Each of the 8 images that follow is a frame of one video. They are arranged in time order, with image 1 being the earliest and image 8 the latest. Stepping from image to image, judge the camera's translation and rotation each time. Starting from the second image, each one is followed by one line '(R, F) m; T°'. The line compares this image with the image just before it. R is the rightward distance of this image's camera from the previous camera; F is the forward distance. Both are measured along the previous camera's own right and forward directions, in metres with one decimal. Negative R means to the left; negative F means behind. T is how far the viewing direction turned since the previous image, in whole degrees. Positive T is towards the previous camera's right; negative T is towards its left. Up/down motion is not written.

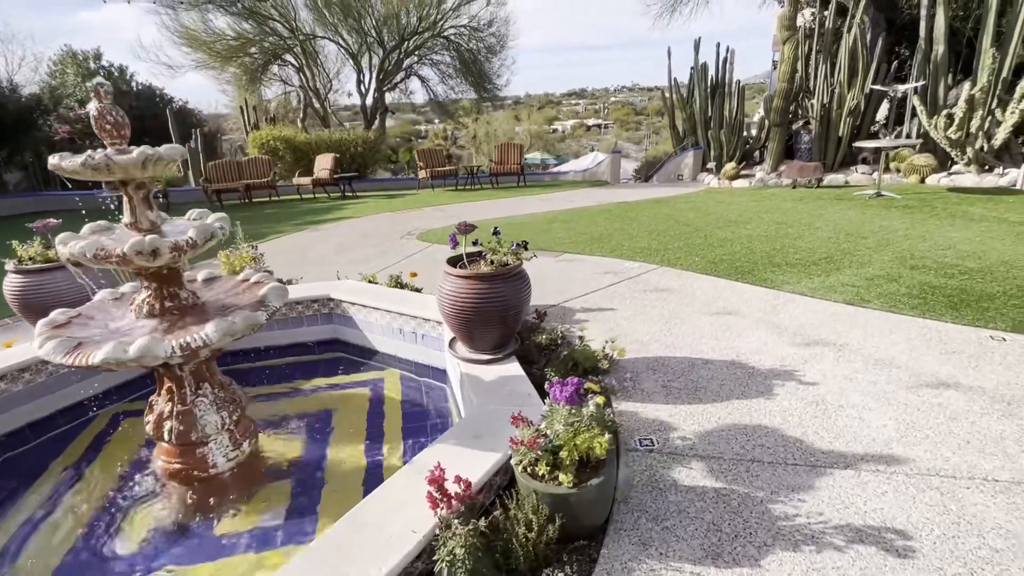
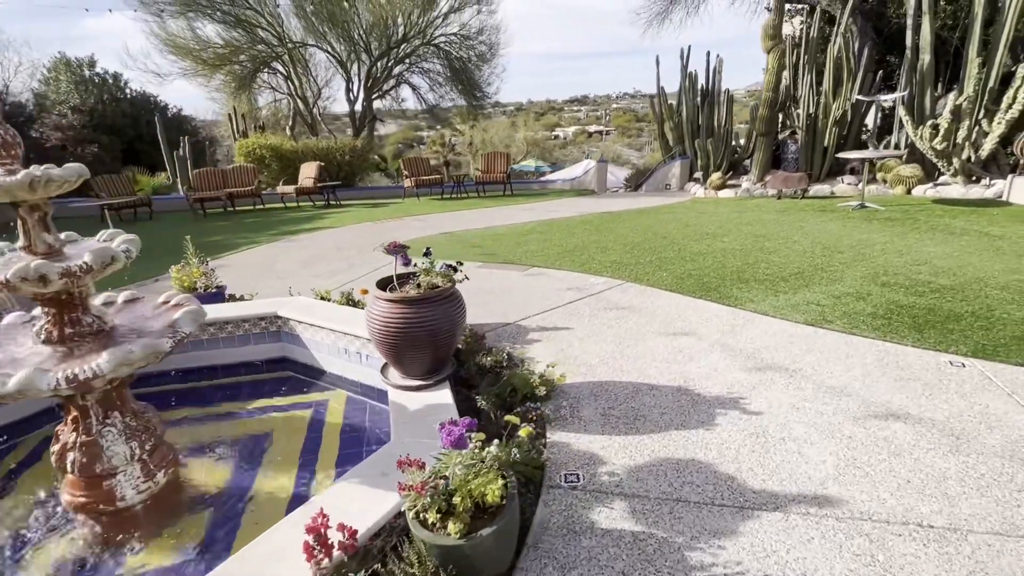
(+0.3, +0.1) m; 0°
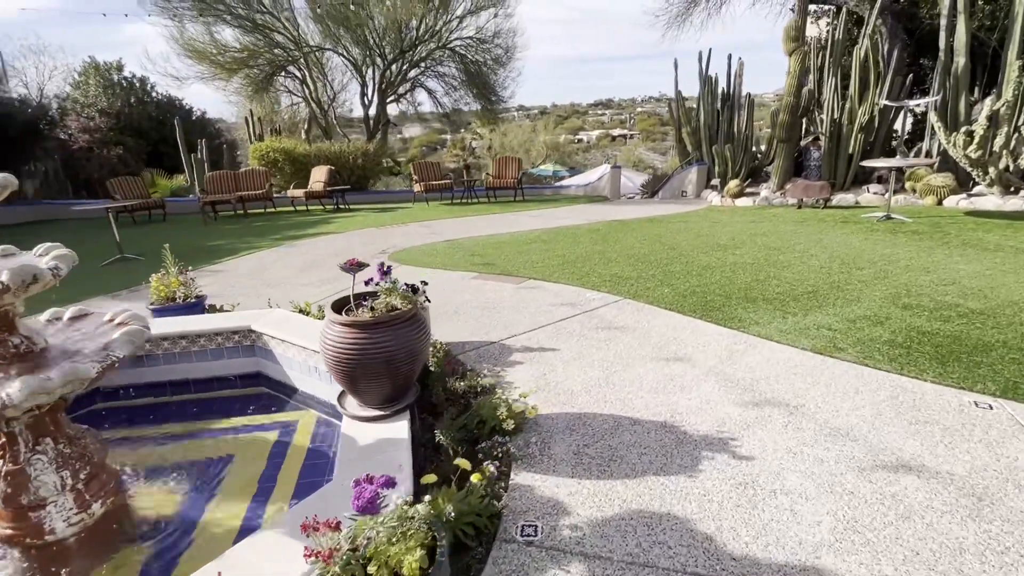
(+0.2, +0.2) m; -2°
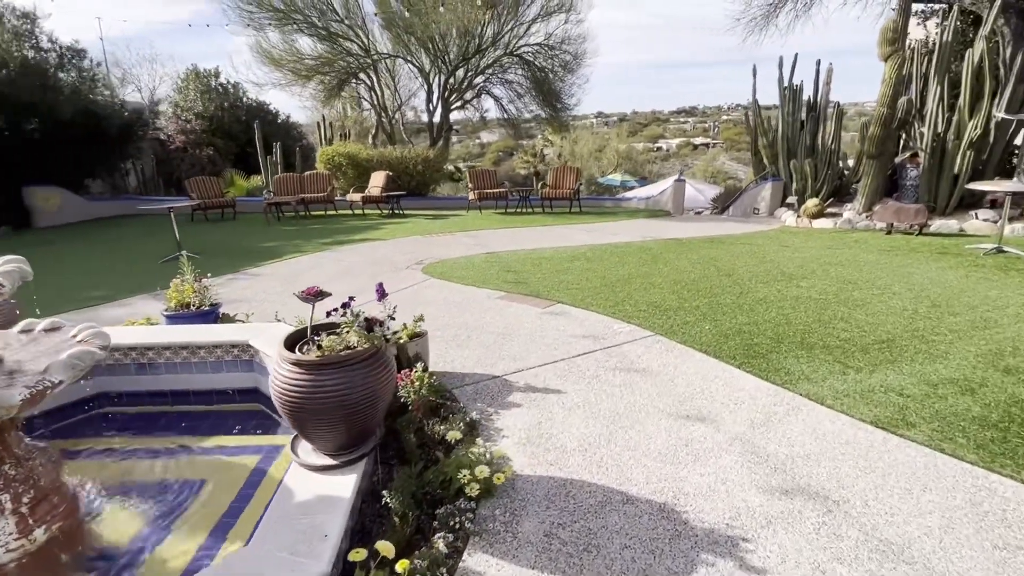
(+0.4, +0.4) m; -8°
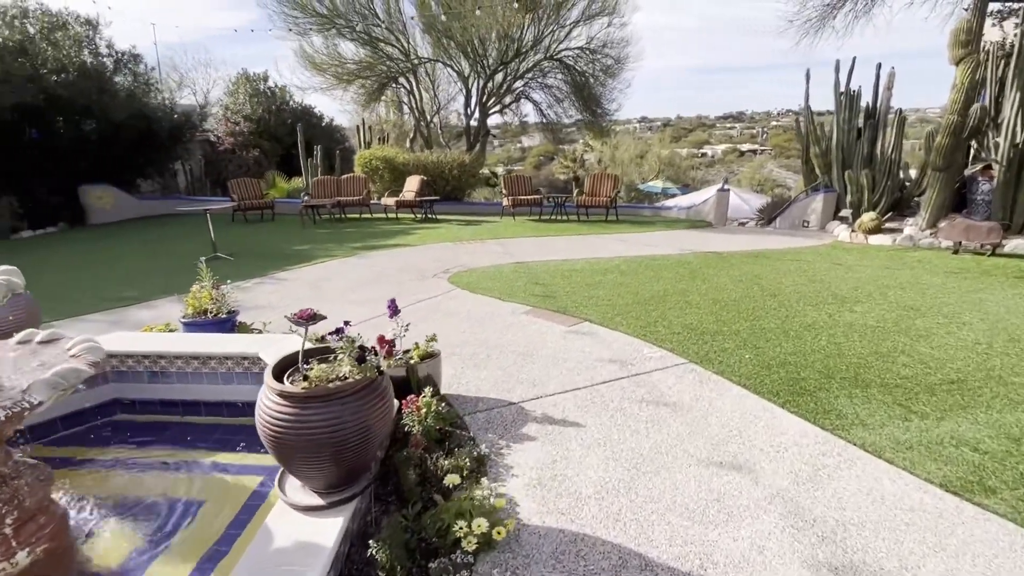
(+0.1, +0.2) m; -4°
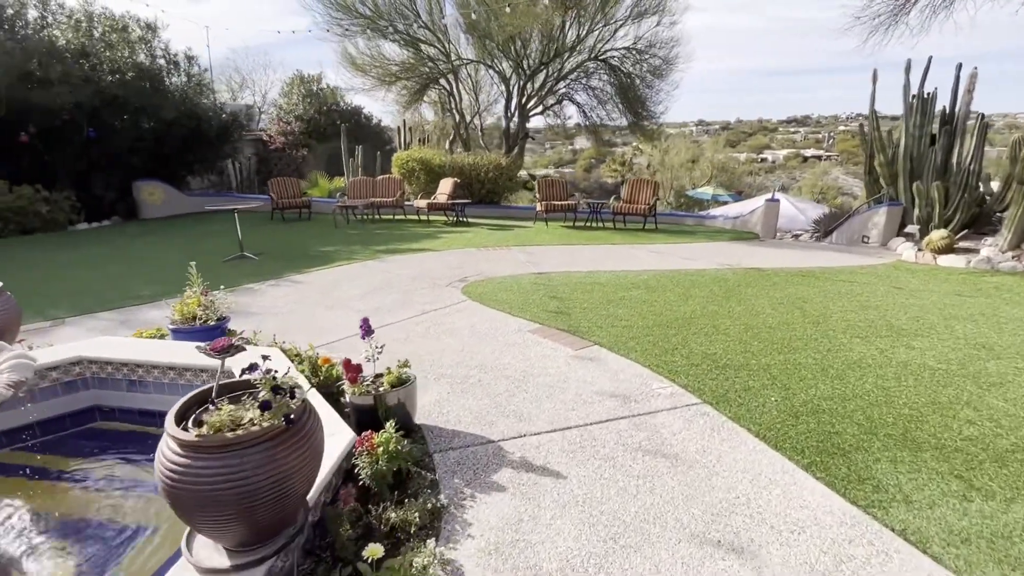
(+0.3, +0.3) m; -5°
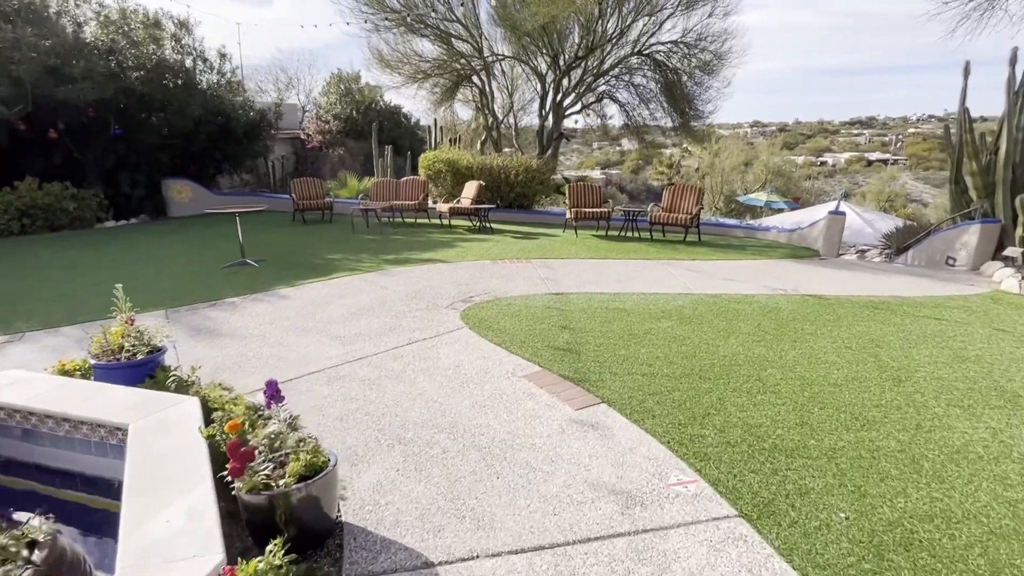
(+0.3, +0.8) m; -5°
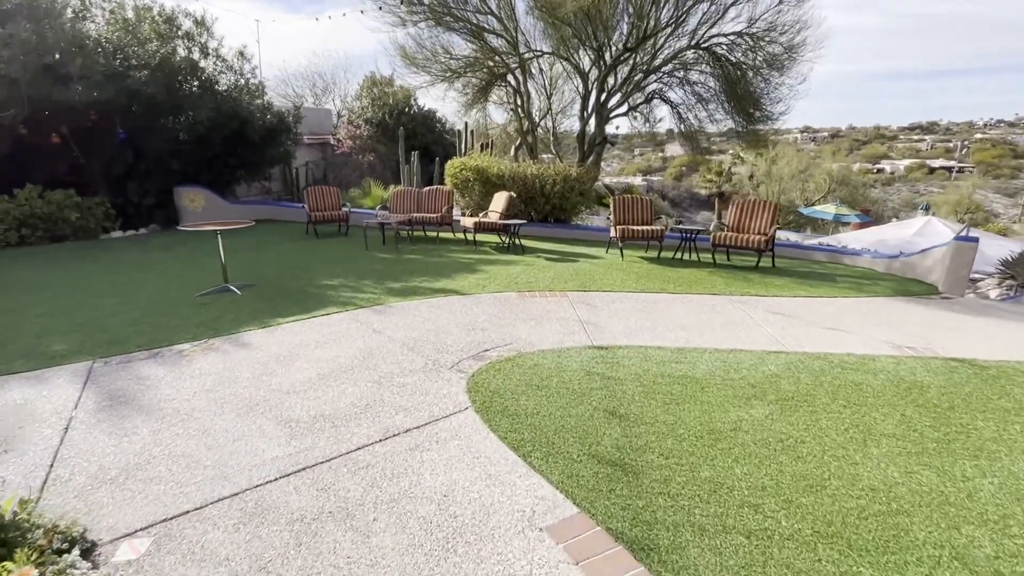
(+0.1, +1.3) m; -4°
